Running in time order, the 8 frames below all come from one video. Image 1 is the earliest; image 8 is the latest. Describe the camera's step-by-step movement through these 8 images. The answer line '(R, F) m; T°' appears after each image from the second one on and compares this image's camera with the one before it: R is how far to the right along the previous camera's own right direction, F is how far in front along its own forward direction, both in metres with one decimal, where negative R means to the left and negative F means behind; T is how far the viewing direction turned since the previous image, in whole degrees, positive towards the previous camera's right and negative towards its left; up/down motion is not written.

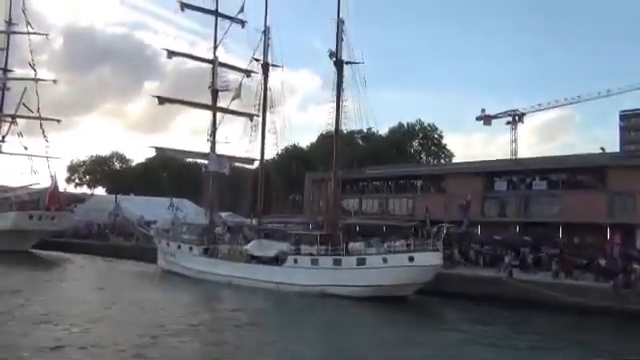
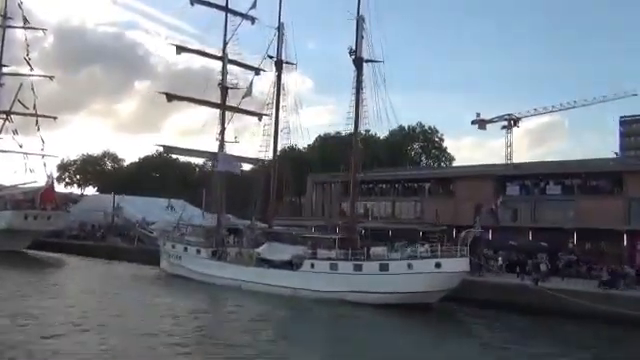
(-1.6, +1.2) m; +1°
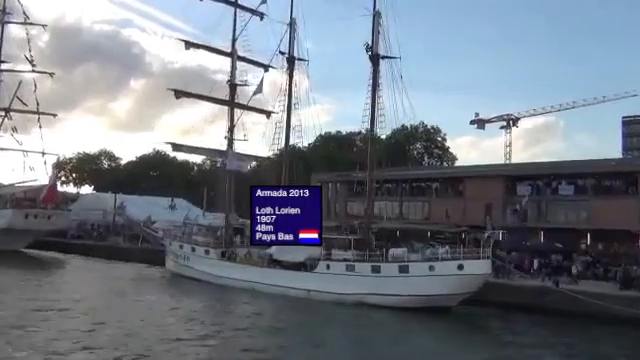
(-1.1, +0.8) m; 0°
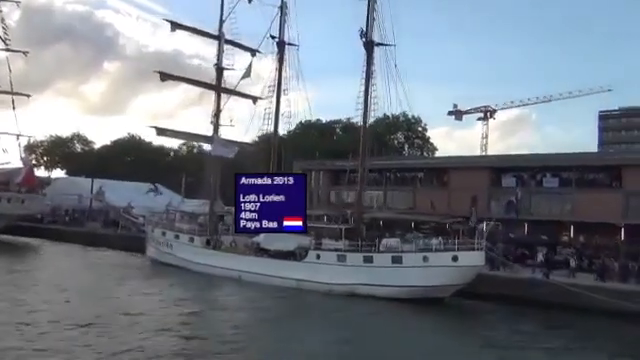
(-0.9, +0.6) m; +3°
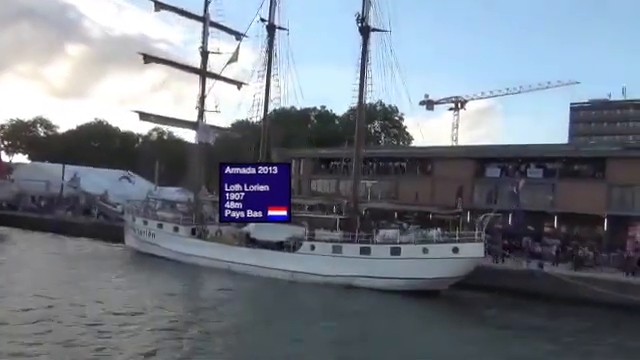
(-1.4, +0.9) m; +3°
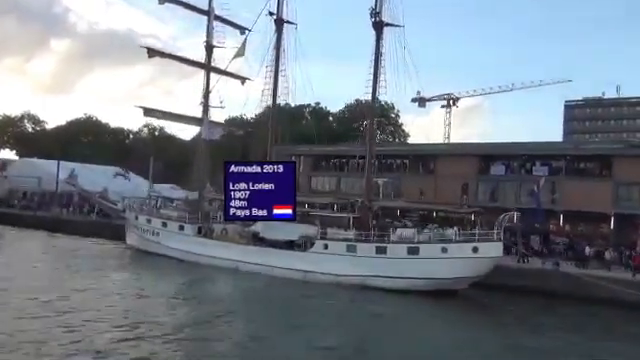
(-1.2, +0.7) m; +1°
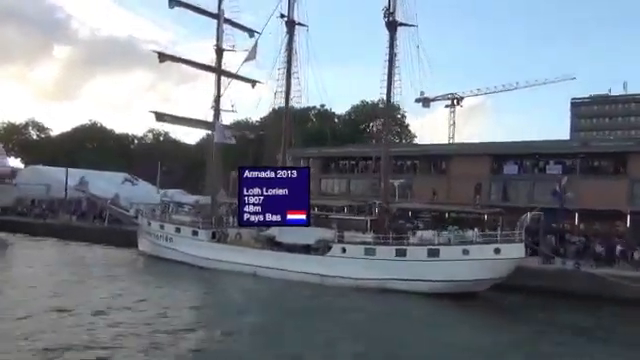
(-0.7, +0.3) m; 0°
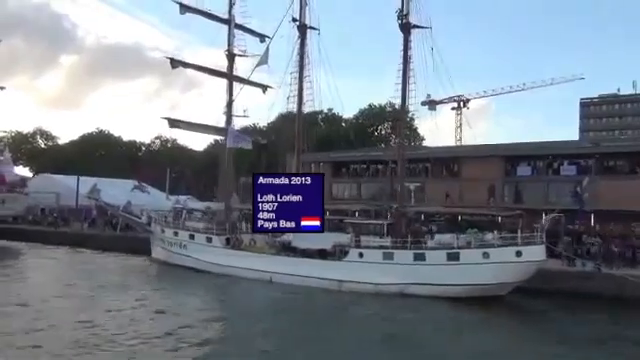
(-0.5, +0.2) m; -1°
